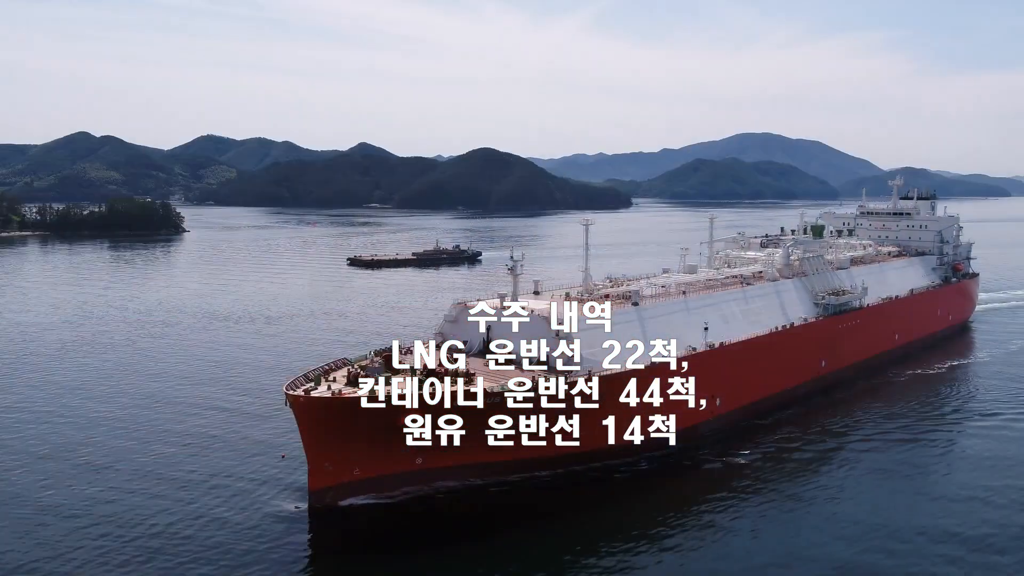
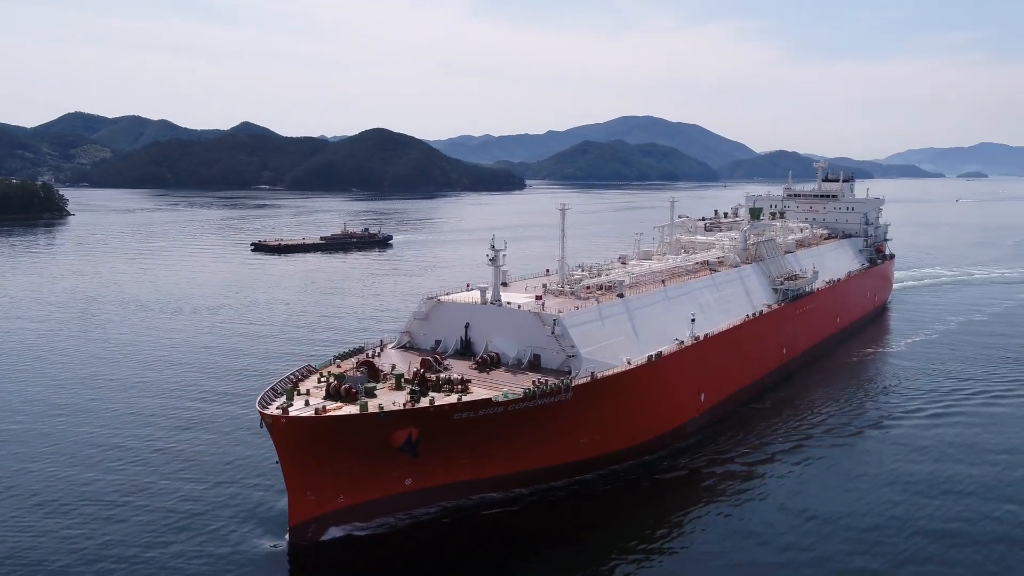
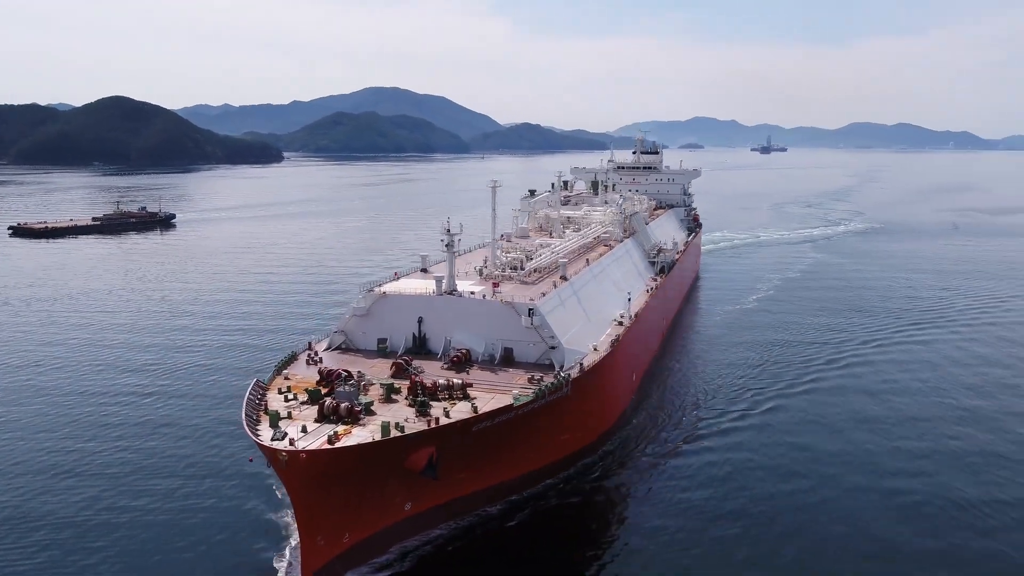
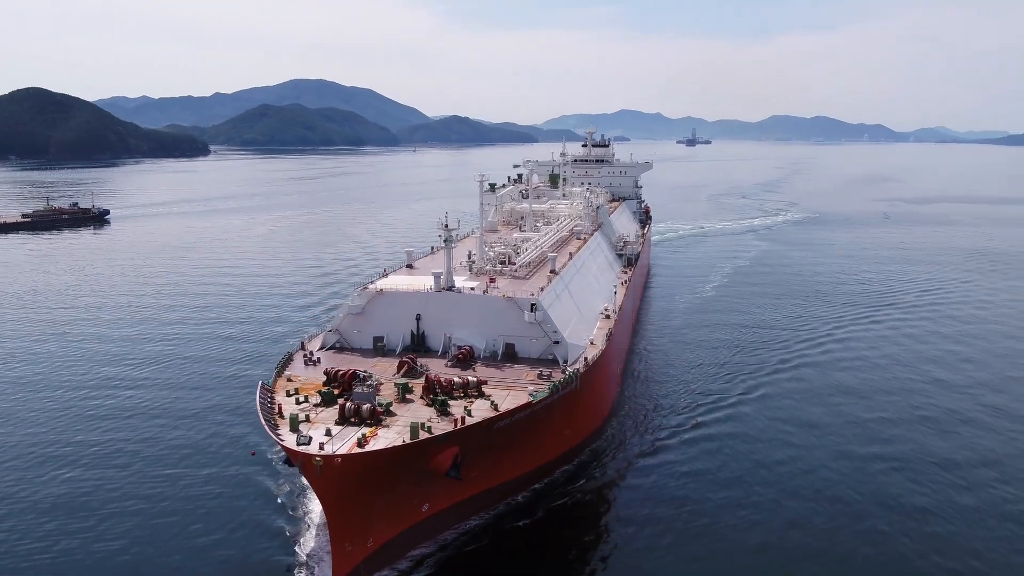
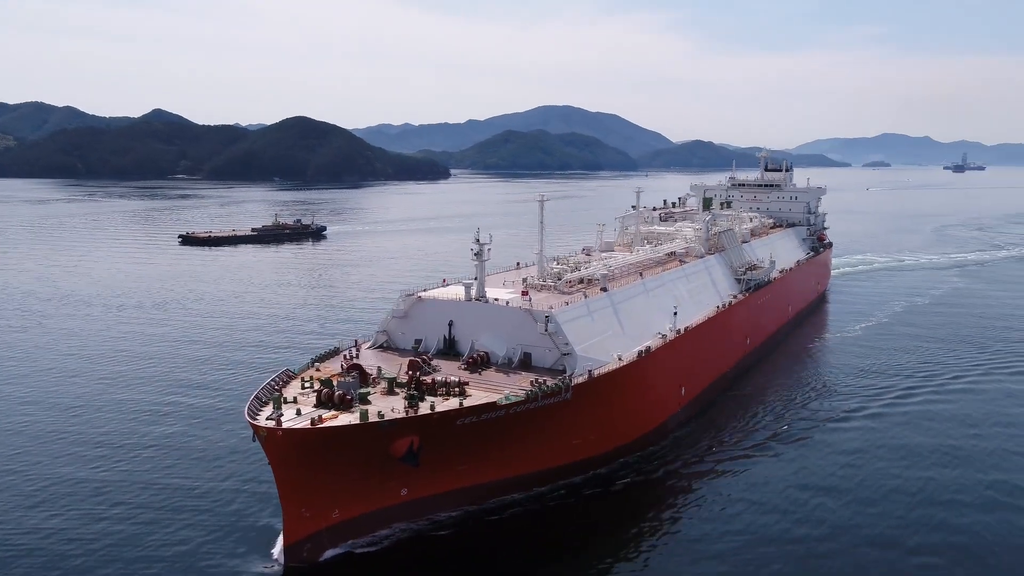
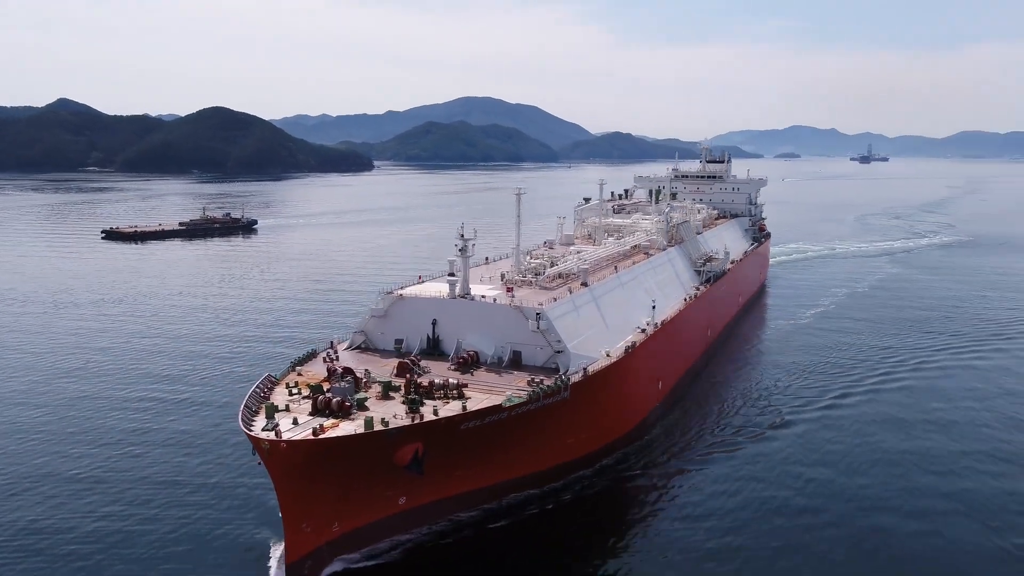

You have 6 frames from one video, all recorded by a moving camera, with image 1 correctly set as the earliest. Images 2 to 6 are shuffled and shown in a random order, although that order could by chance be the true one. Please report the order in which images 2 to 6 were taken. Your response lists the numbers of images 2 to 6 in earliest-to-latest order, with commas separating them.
2, 5, 6, 3, 4
